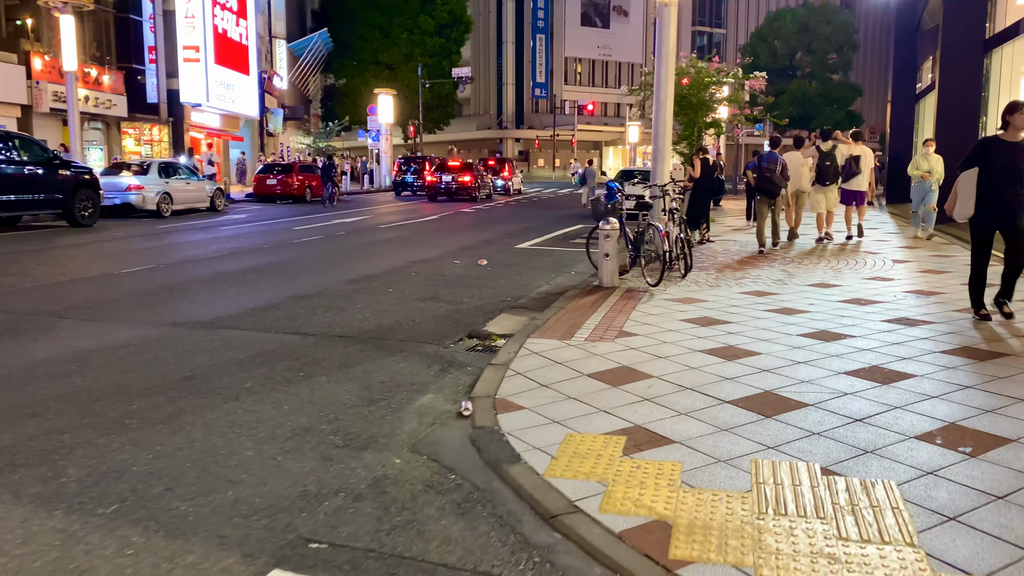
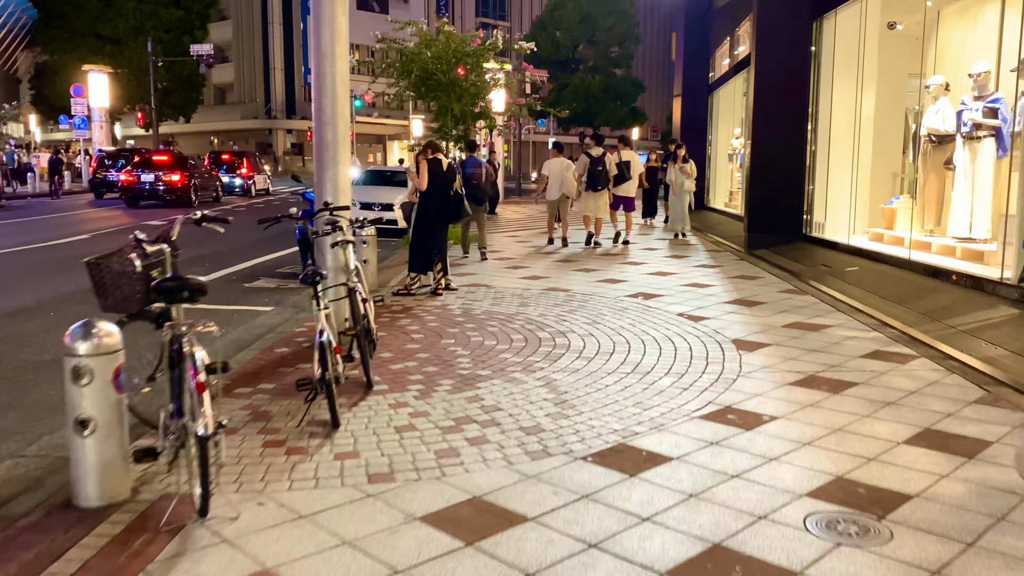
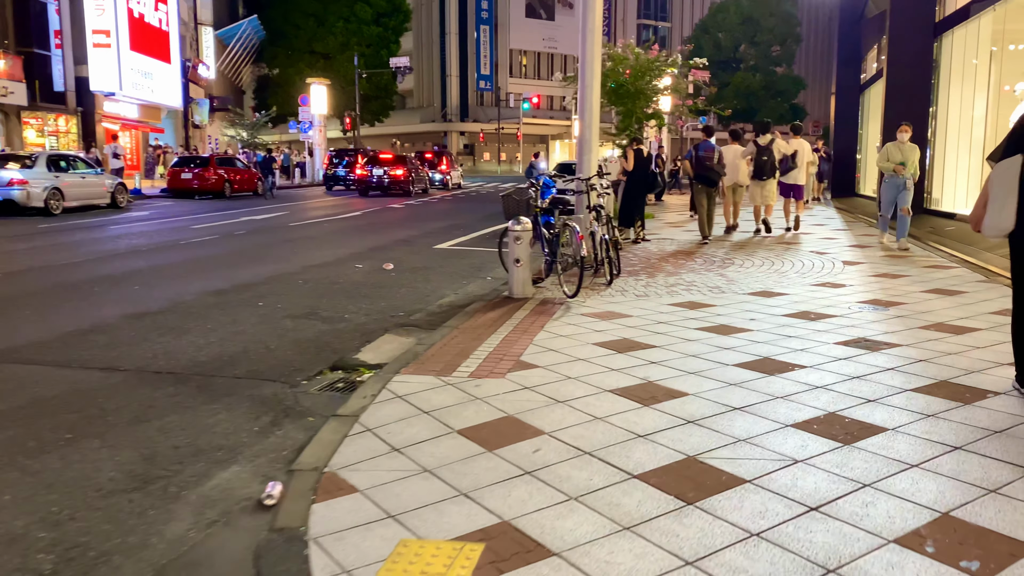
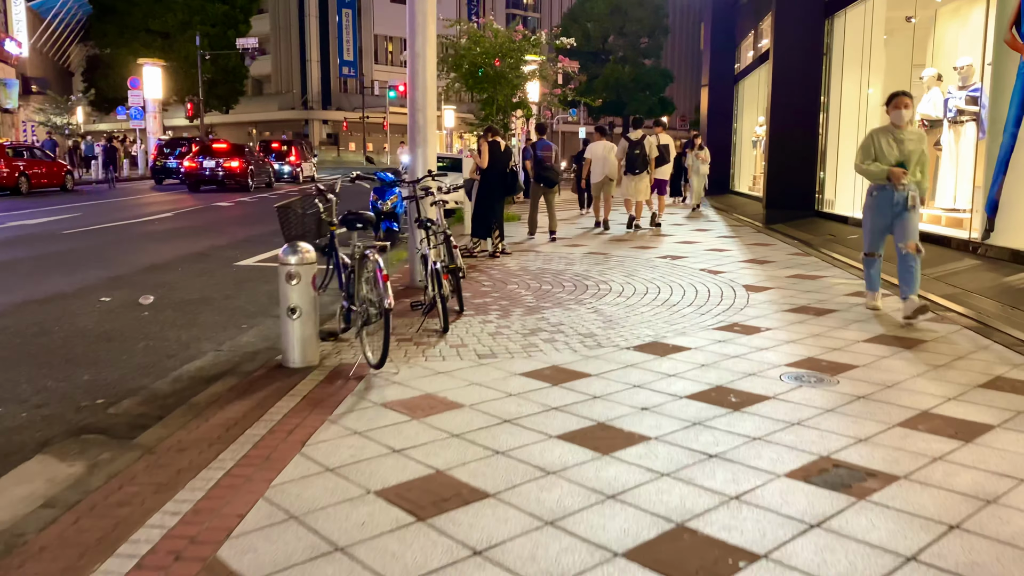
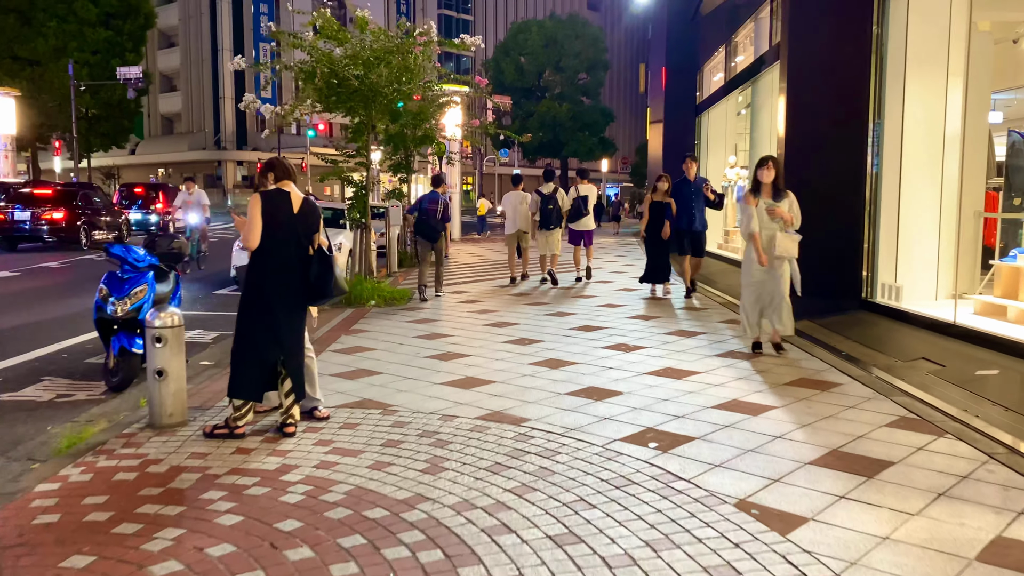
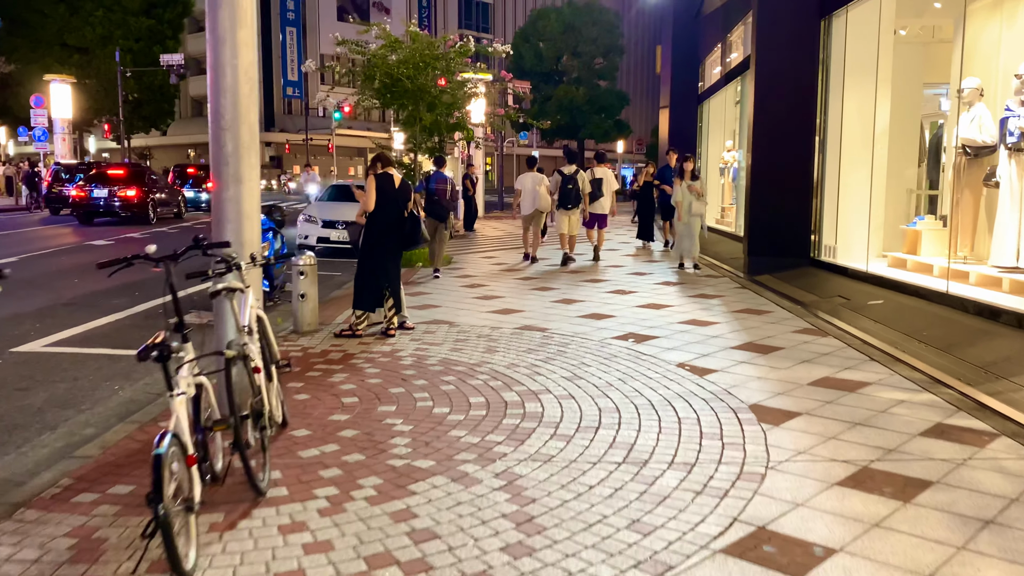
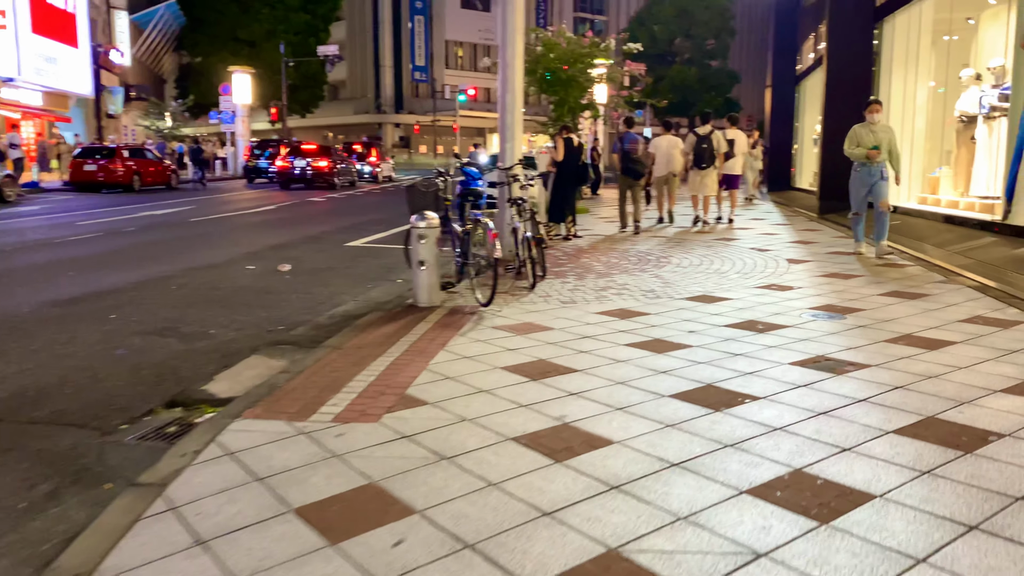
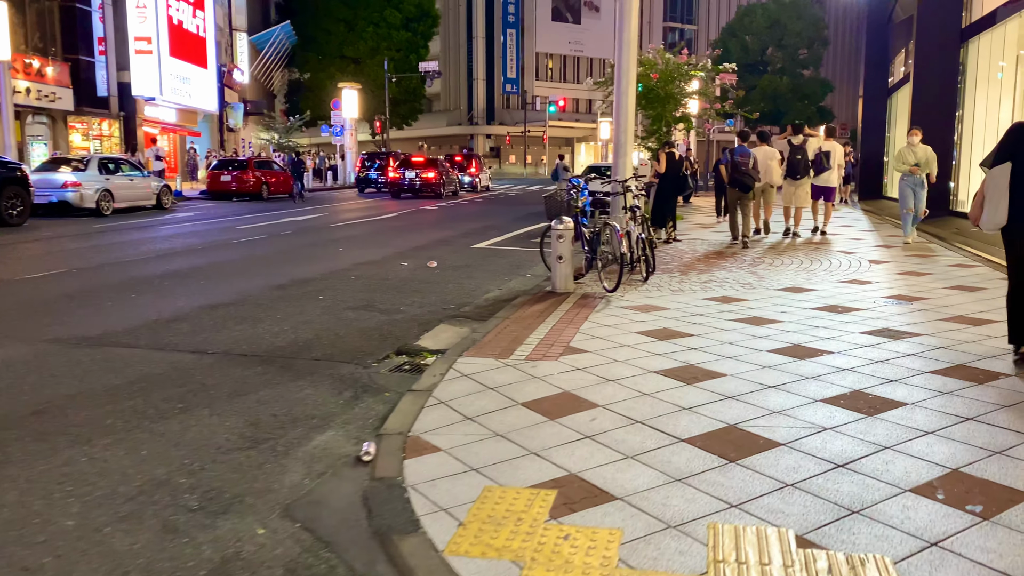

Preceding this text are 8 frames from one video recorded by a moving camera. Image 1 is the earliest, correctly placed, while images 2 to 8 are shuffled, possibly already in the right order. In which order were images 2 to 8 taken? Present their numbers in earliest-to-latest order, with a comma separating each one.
8, 3, 7, 4, 2, 6, 5
